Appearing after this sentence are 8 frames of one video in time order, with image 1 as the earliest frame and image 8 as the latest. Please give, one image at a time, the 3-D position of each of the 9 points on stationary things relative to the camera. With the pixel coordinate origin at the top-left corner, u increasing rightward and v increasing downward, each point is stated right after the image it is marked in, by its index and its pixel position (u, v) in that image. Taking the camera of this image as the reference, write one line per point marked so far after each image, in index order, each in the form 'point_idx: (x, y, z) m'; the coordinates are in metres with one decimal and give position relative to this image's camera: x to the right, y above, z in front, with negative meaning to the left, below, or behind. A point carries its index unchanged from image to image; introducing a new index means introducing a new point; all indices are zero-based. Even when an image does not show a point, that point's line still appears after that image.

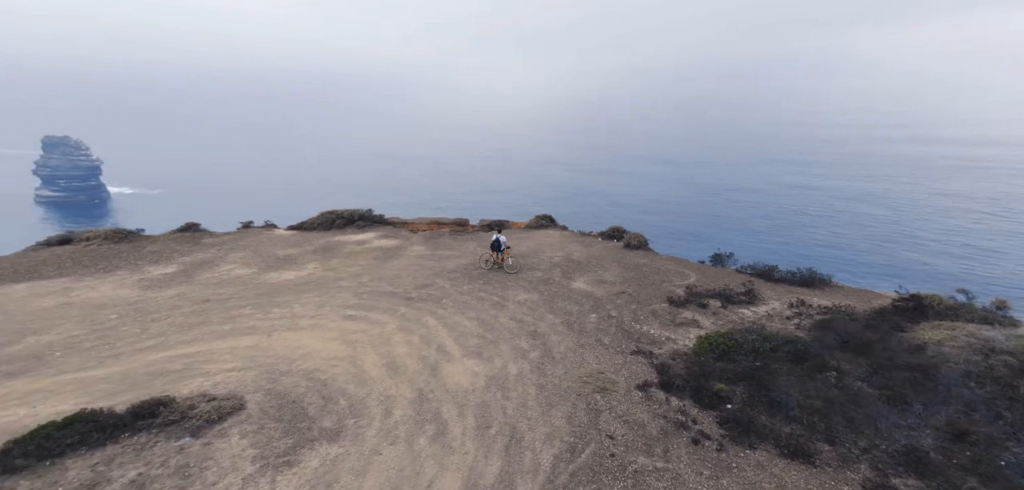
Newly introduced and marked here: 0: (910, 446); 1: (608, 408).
0: (+9.9, -5.0, +10.9) m
1: (+2.2, -4.0, +10.3) m
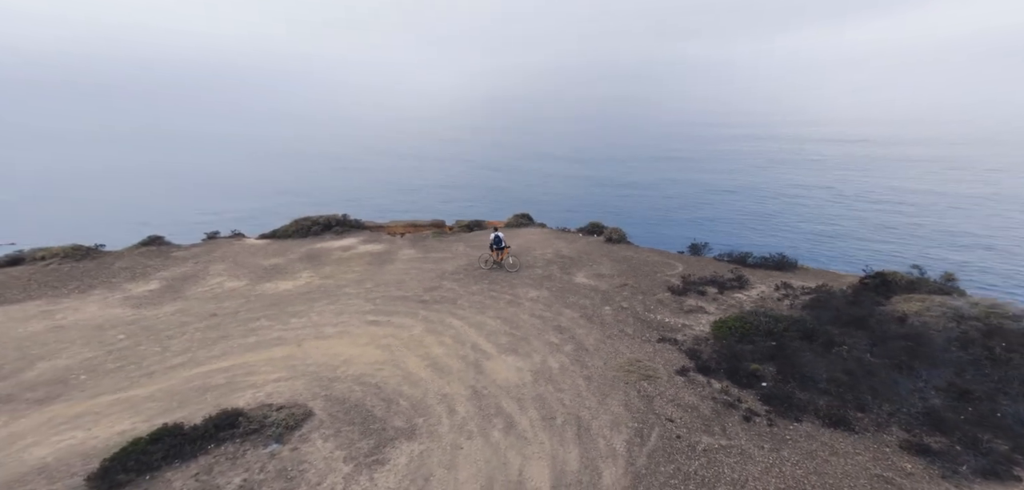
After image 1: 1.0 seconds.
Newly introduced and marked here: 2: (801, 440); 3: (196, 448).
0: (+11.3, -4.4, +11.9) m
1: (+3.6, -3.7, +10.6) m
2: (+6.5, -4.3, +9.5) m
3: (-5.4, -3.5, +7.7) m
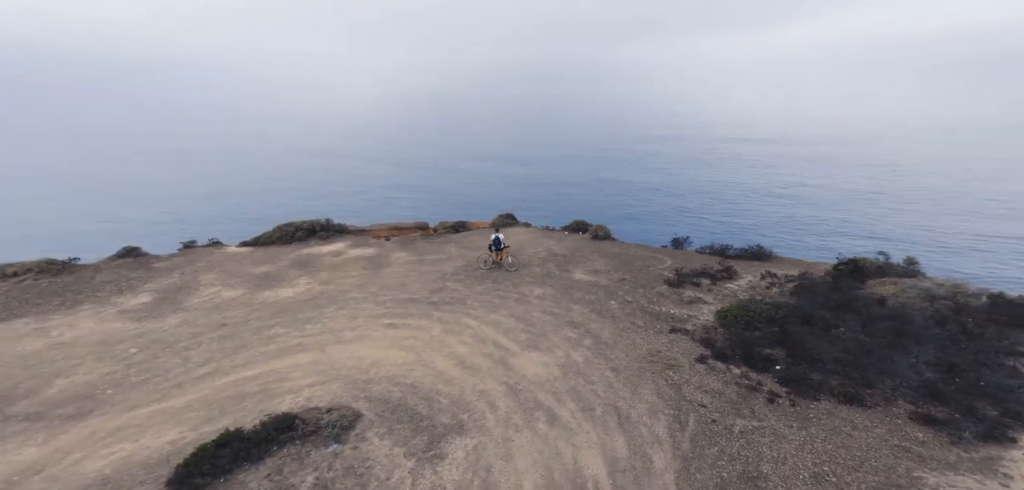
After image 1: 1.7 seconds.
0: (+12.1, -4.0, +12.8) m
1: (+4.5, -3.5, +11.0) m
2: (+7.4, -4.0, +10.1) m
3: (-4.3, -3.6, +7.6) m
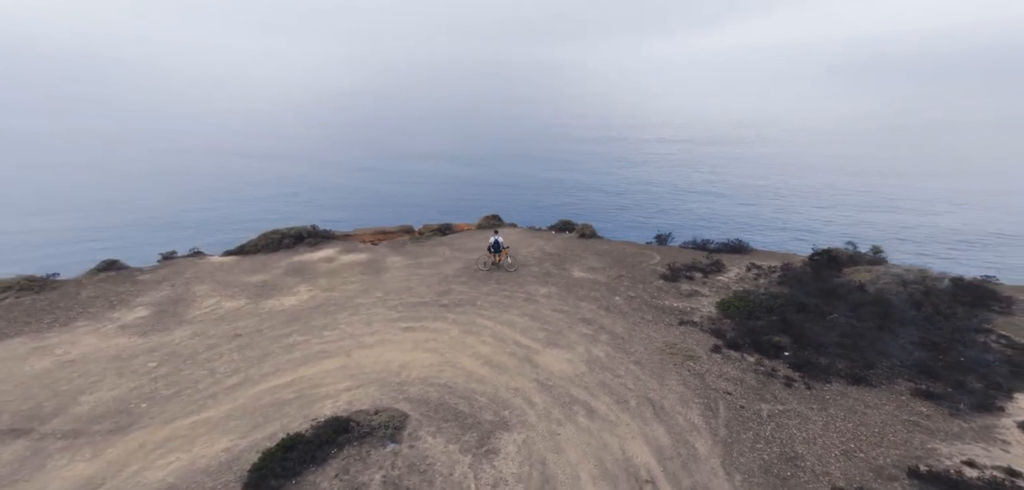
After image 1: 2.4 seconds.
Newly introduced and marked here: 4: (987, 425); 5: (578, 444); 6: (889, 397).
0: (+12.8, -3.6, +13.8) m
1: (+5.3, -3.4, +11.6) m
2: (+8.3, -3.8, +10.9) m
3: (-3.3, -3.7, +7.6) m
4: (+11.7, -4.4, +10.7) m
5: (+1.4, -4.0, +8.6) m
6: (+9.9, -3.9, +11.4) m
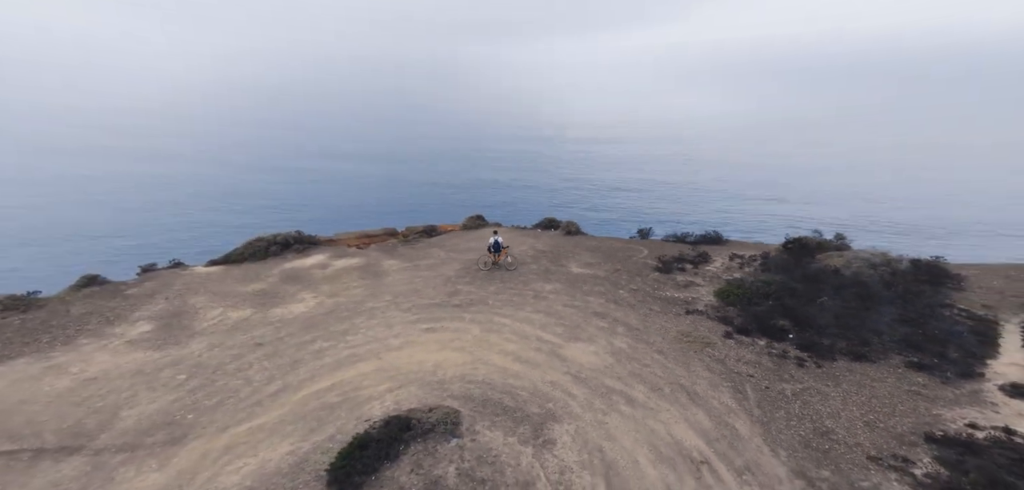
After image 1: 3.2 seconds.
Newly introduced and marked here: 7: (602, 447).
0: (+13.5, -3.2, +15.1) m
1: (+6.2, -3.2, +12.4) m
2: (+9.3, -3.5, +11.9) m
3: (-2.1, -3.8, +7.9) m
4: (+12.7, -4.0, +12.0) m
5: (+2.5, -4.0, +9.2) m
6: (+10.8, -3.6, +12.5) m
7: (+1.8, -4.0, +8.5) m
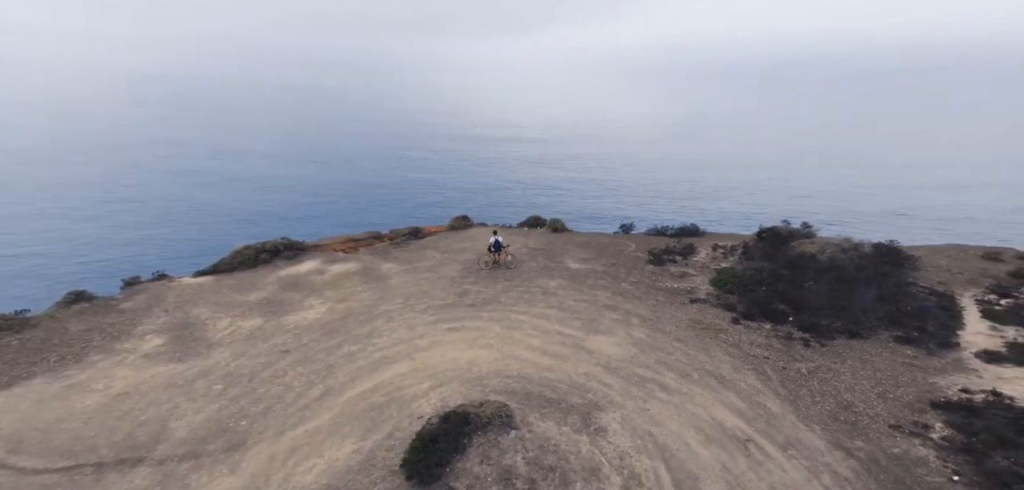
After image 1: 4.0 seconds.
0: (+14.2, -2.6, +16.6) m
1: (+7.1, -2.9, +13.4) m
2: (+10.2, -3.1, +13.1) m
3: (-0.9, -3.9, +8.4) m
4: (+13.6, -3.5, +13.4) m
5: (+3.6, -3.8, +9.9) m
6: (+11.7, -3.1, +13.8) m
7: (+3.0, -4.0, +9.3) m
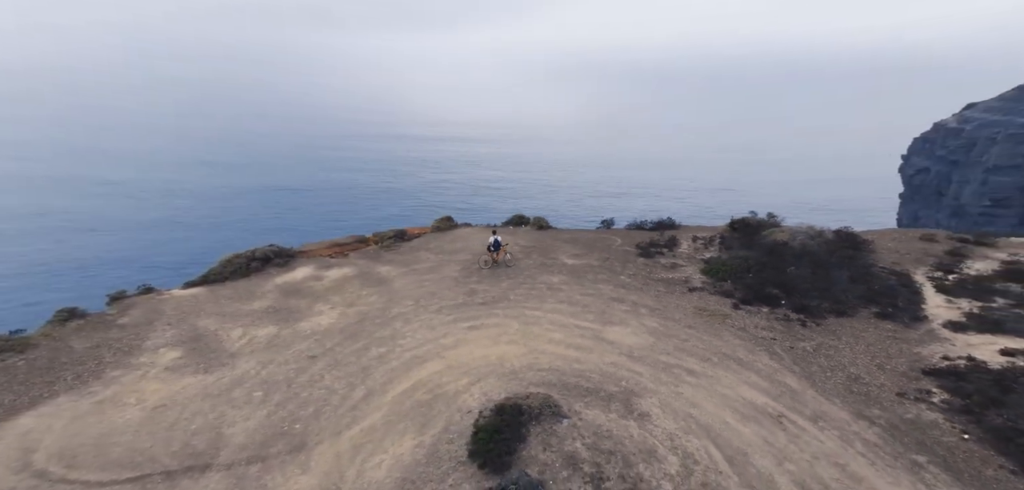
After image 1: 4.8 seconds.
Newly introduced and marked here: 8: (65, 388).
0: (+14.8, -2.1, +18.3) m
1: (+7.9, -2.6, +14.7) m
2: (+11.0, -2.7, +14.5) m
3: (+0.2, -3.9, +9.2) m
4: (+14.4, -3.0, +15.1) m
5: (+4.7, -3.7, +11.0) m
6: (+12.4, -2.7, +15.4) m
7: (+4.1, -3.9, +10.3) m
8: (-14.7, -4.7, +14.3) m
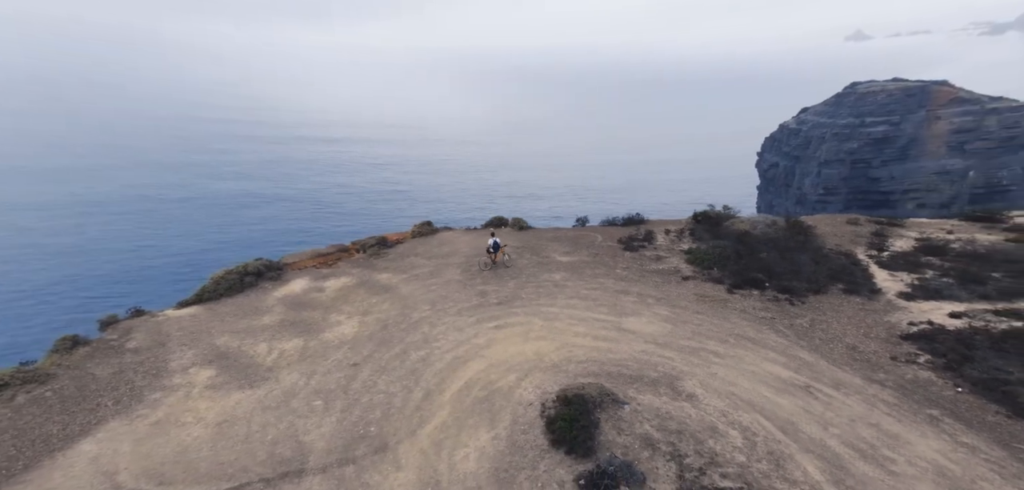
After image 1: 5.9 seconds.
0: (+15.4, -1.4, +20.9) m
1: (+8.8, -2.4, +16.8) m
2: (+12.0, -2.3, +16.9) m
3: (+1.8, -4.1, +10.7) m
4: (+15.3, -2.3, +17.7) m
5: (+6.0, -3.6, +12.9) m
6: (+13.3, -2.2, +17.8) m
7: (+5.5, -3.8, +12.2) m
8: (-13.5, -5.7, +14.6) m
